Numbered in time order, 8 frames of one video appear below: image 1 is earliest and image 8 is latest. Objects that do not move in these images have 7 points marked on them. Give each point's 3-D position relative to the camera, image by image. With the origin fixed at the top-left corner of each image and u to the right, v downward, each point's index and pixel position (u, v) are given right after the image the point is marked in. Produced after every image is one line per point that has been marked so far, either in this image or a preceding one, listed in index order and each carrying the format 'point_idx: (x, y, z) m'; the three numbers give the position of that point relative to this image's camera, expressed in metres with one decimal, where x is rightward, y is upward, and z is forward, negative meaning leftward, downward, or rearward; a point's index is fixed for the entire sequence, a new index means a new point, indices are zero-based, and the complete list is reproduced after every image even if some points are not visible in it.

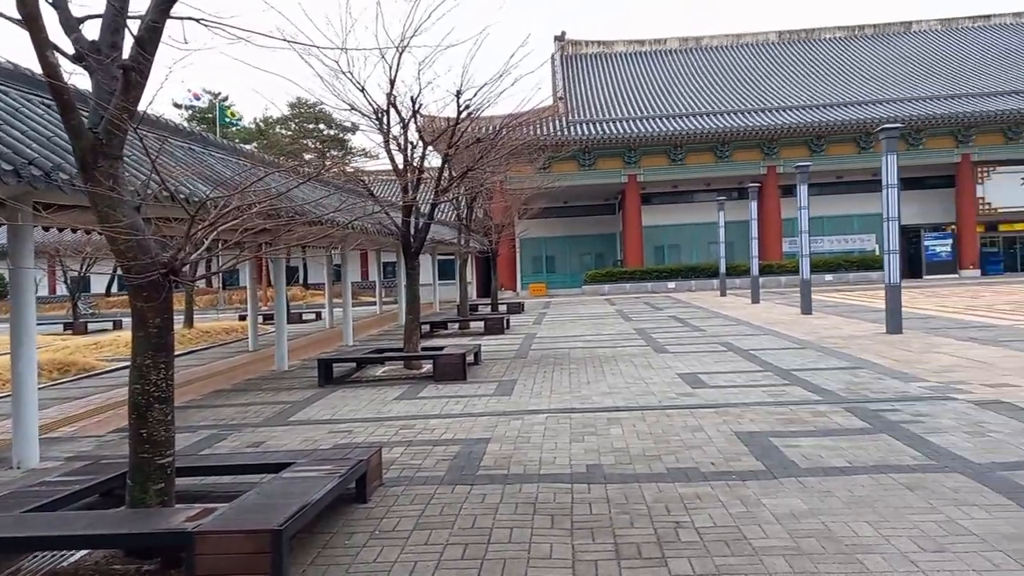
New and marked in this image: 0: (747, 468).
0: (+1.5, -1.2, +4.8) m
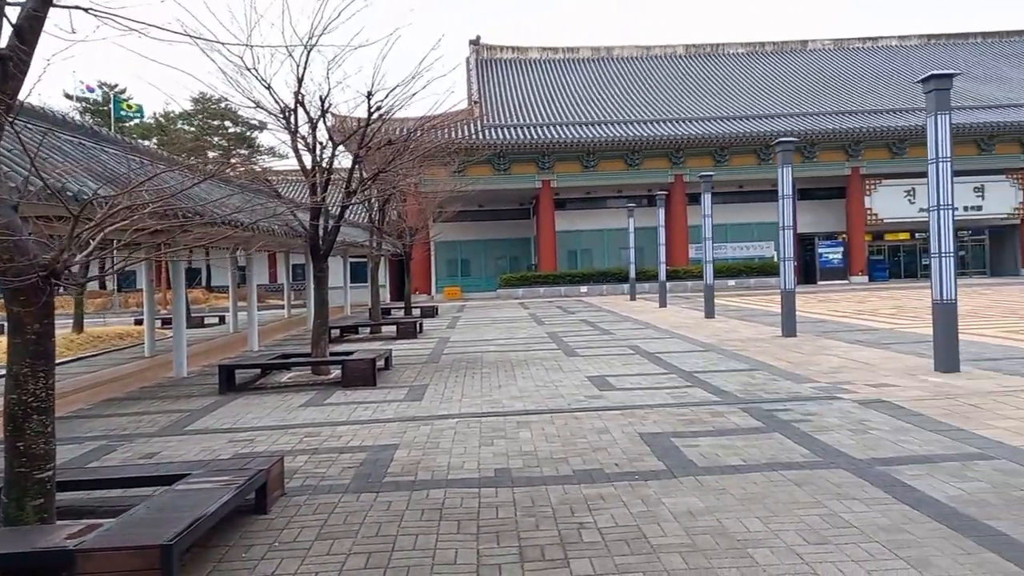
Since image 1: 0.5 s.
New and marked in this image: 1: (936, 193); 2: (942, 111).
0: (+0.9, -1.2, +5.0) m
1: (+4.7, +1.1, +8.1) m
2: (+4.7, +2.0, +8.1) m
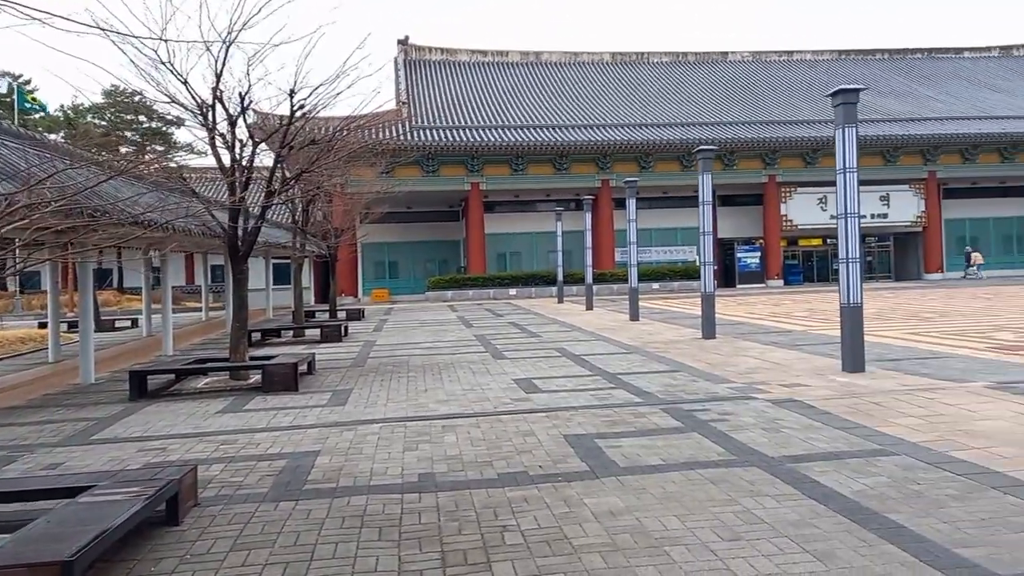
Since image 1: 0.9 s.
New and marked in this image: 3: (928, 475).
0: (+0.4, -1.2, +5.0) m
1: (+3.9, +1.0, +8.5) m
2: (+3.9, +1.9, +8.5) m
3: (+2.5, -1.1, +4.5) m
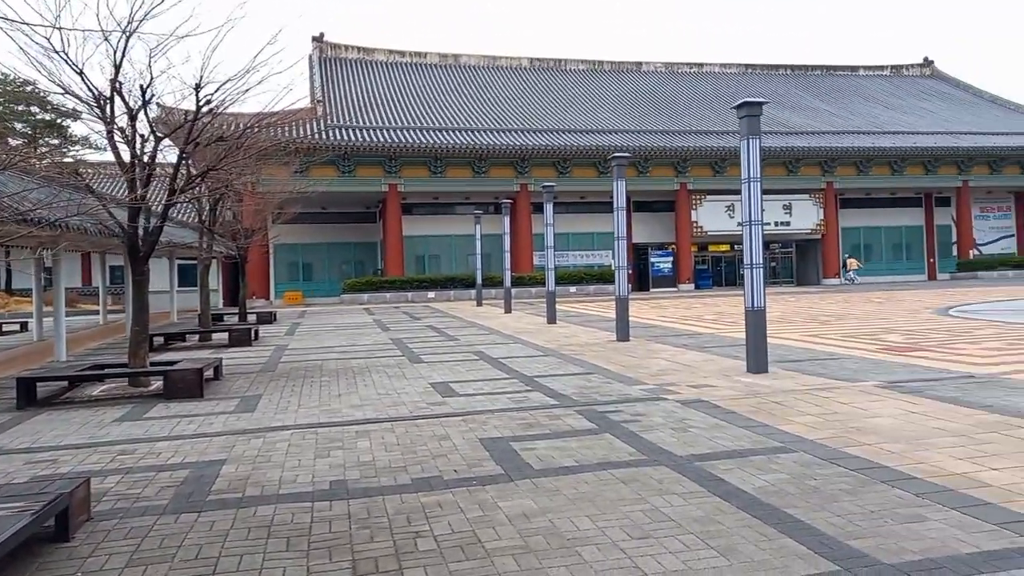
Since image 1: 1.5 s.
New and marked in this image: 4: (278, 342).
0: (-0.2, -1.3, +5.0) m
1: (+2.9, +1.0, +8.9) m
2: (+2.9, +1.9, +8.9) m
3: (+2.0, -1.2, +4.7) m
4: (-4.8, -1.1, +14.9) m
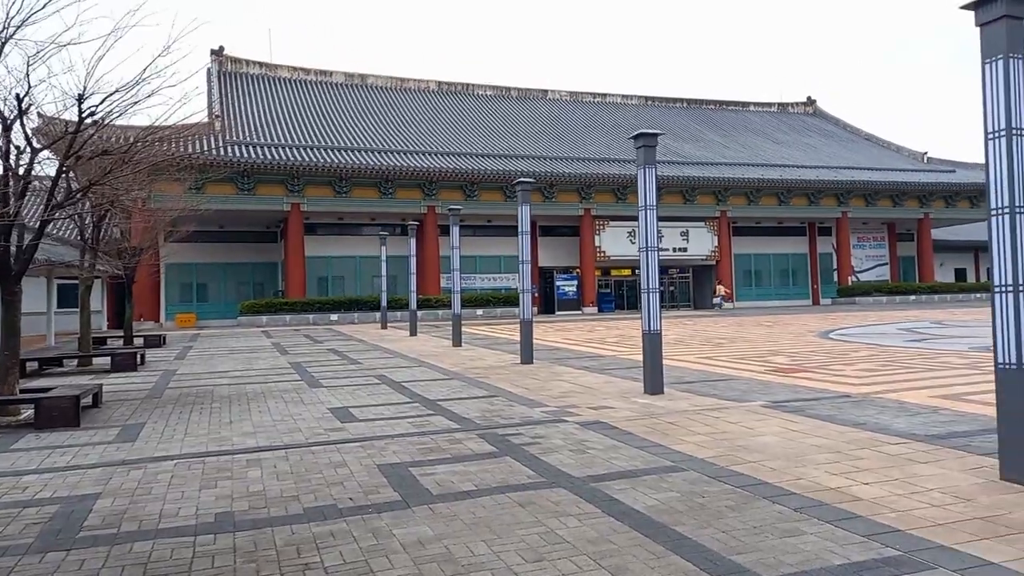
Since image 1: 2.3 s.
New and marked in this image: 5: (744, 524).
0: (-0.9, -1.4, +4.9) m
1: (+1.7, +0.7, +9.2) m
2: (+1.7, +1.6, +9.2) m
3: (+1.3, -1.3, +4.9) m
4: (-6.7, -1.5, +14.1) m
5: (+1.3, -1.3, +4.2) m
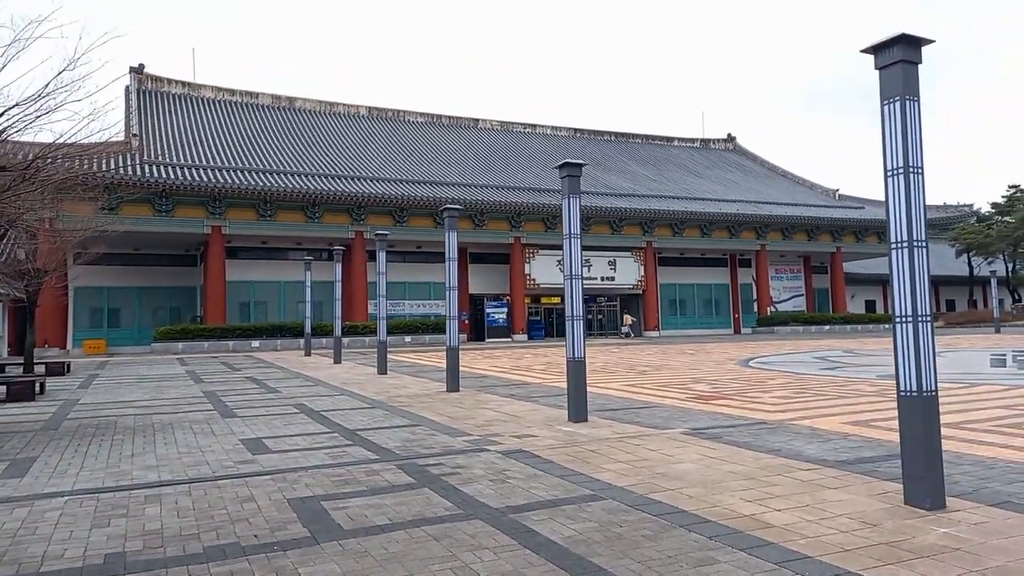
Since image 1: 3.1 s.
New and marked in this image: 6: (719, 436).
0: (-1.4, -1.6, +4.7) m
1: (+0.7, +0.3, +9.3) m
2: (+0.8, +1.2, +9.3) m
3: (+0.8, -1.5, +4.9) m
4: (-8.1, -2.0, +13.3) m
5: (+0.8, -1.5, +4.1) m
6: (+2.2, -1.6, +7.7) m
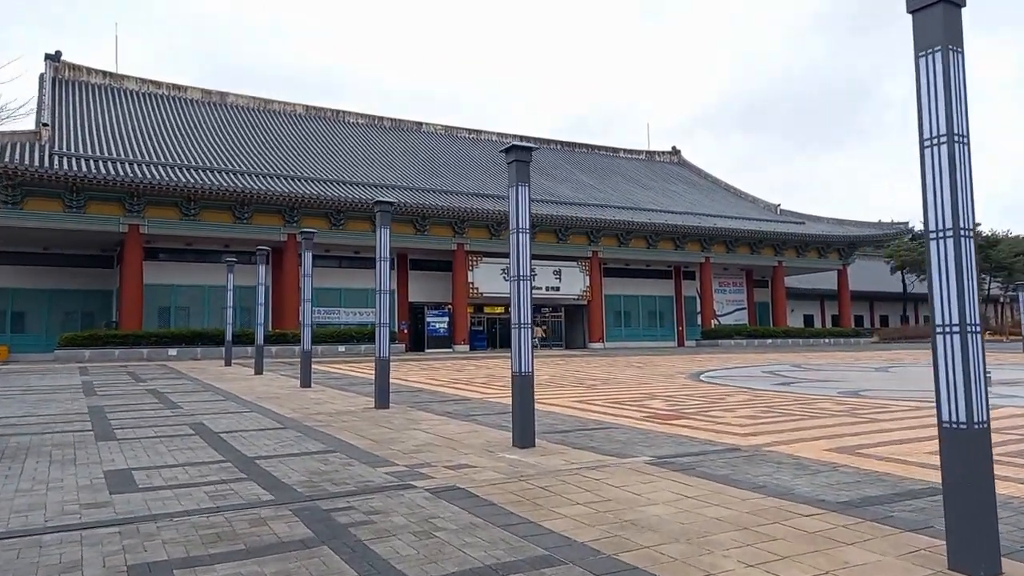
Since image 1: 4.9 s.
0: (-1.8, -1.5, +3.2) m
1: (0.0, +0.3, +8.0) m
2: (+0.1, +1.2, +8.1) m
3: (+0.4, -1.5, +3.6) m
4: (-9.1, -1.9, +11.3) m
5: (+0.5, -1.5, +2.8) m
6: (+1.6, -1.6, +6.5) m
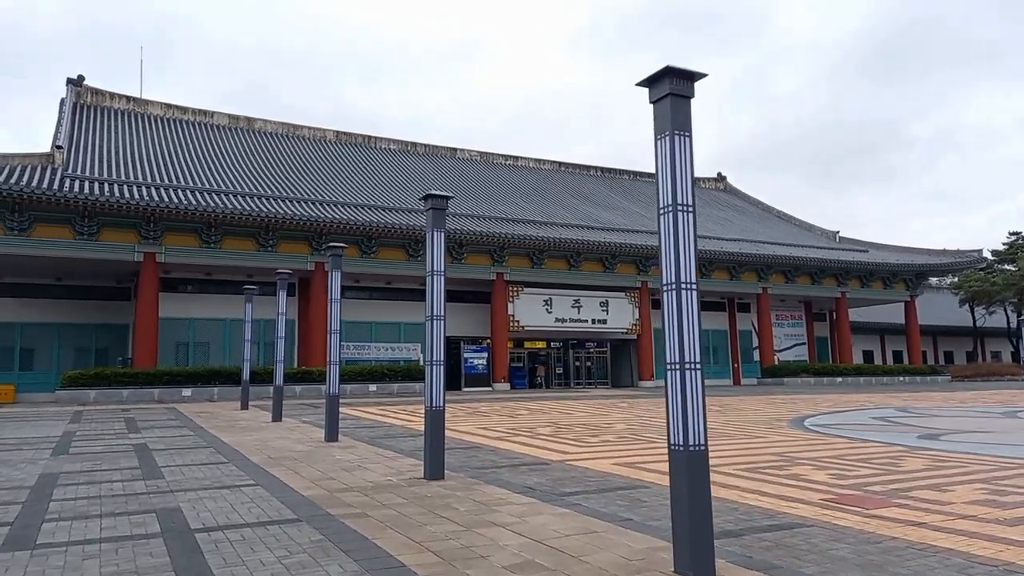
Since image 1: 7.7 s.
0: (-0.9, -1.4, +0.1) m
1: (+1.1, +0.2, +4.9) m
2: (+1.1, +1.1, +5.0) m
3: (+1.3, -1.4, +0.4) m
4: (-7.9, -2.2, +8.4) m
5: (+1.4, -1.3, -0.4) m
6: (+2.6, -1.6, +3.3) m
